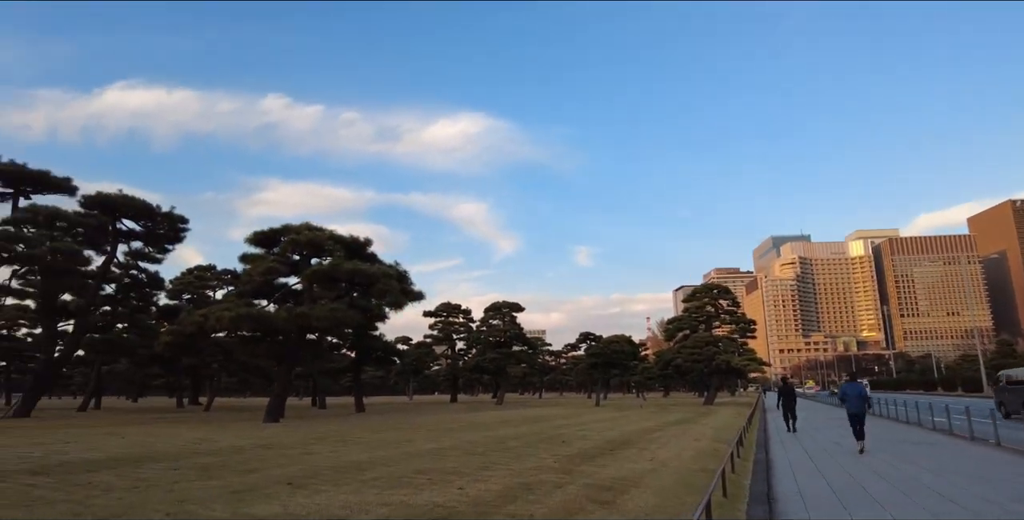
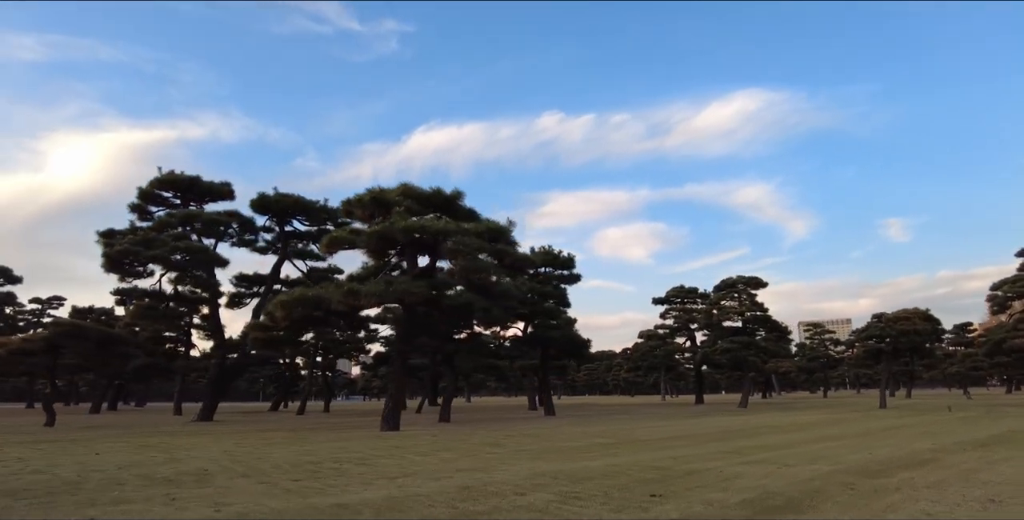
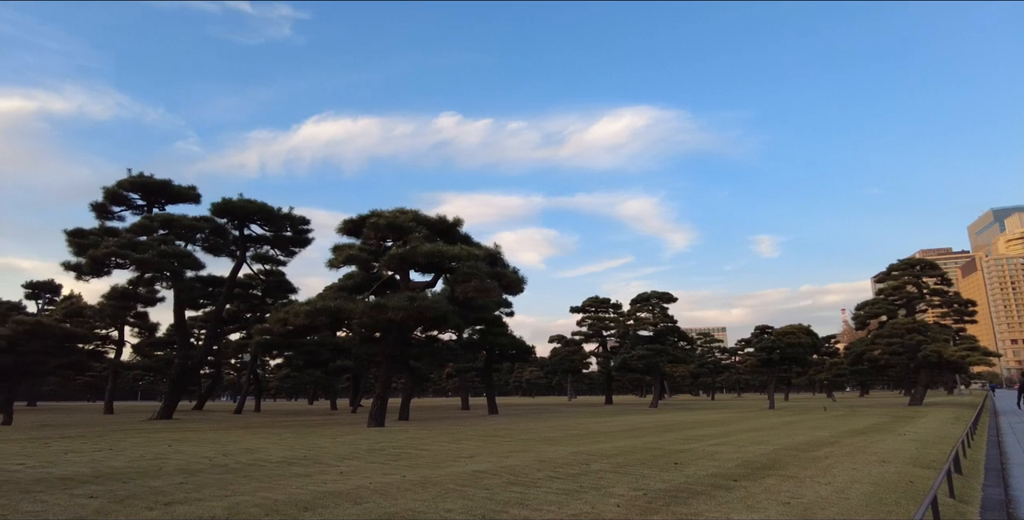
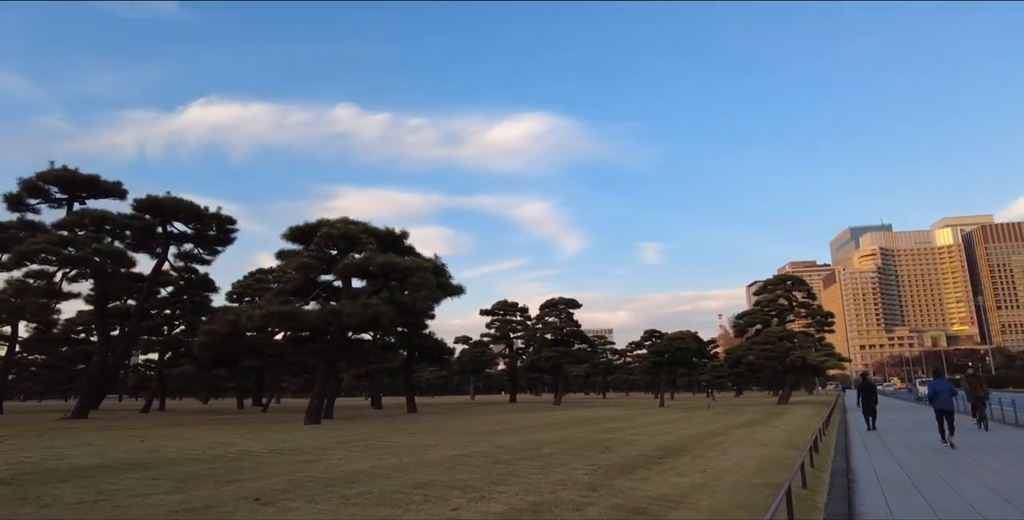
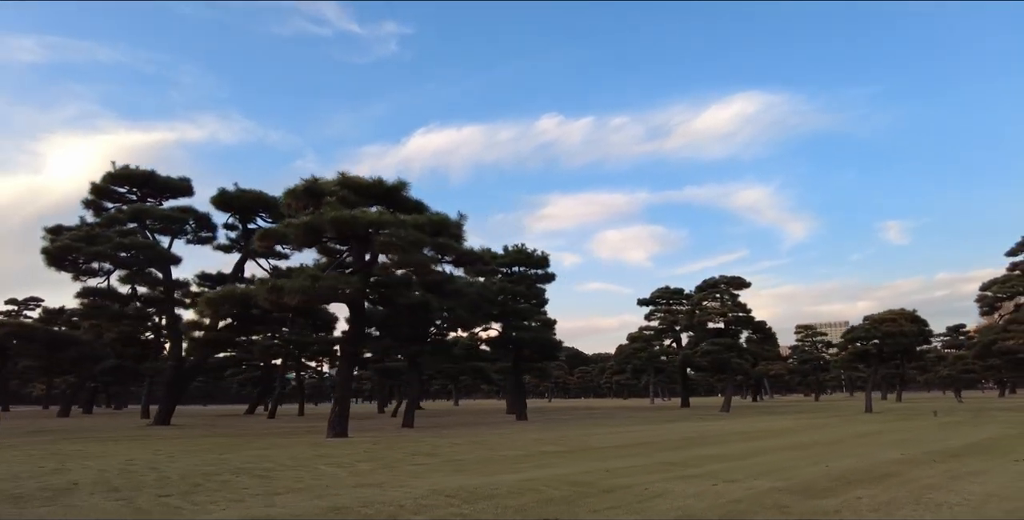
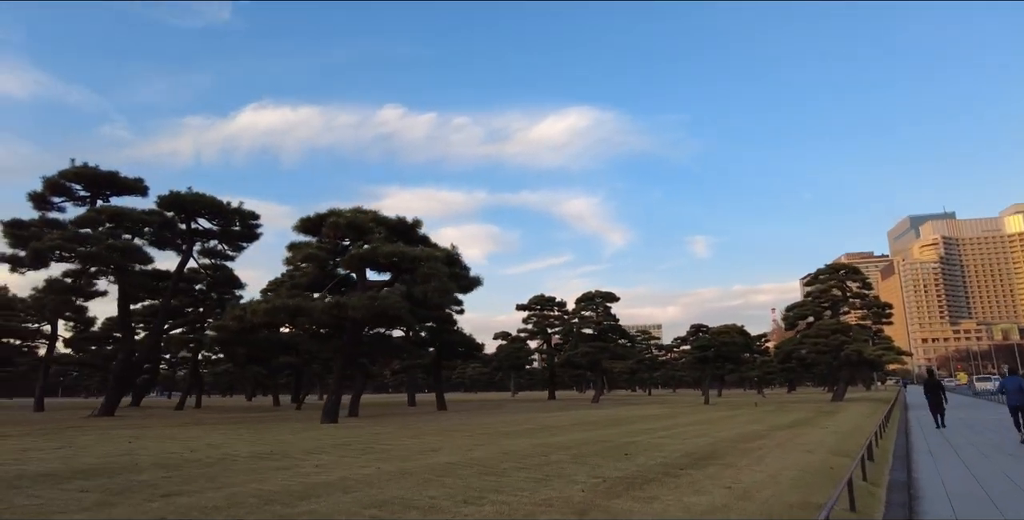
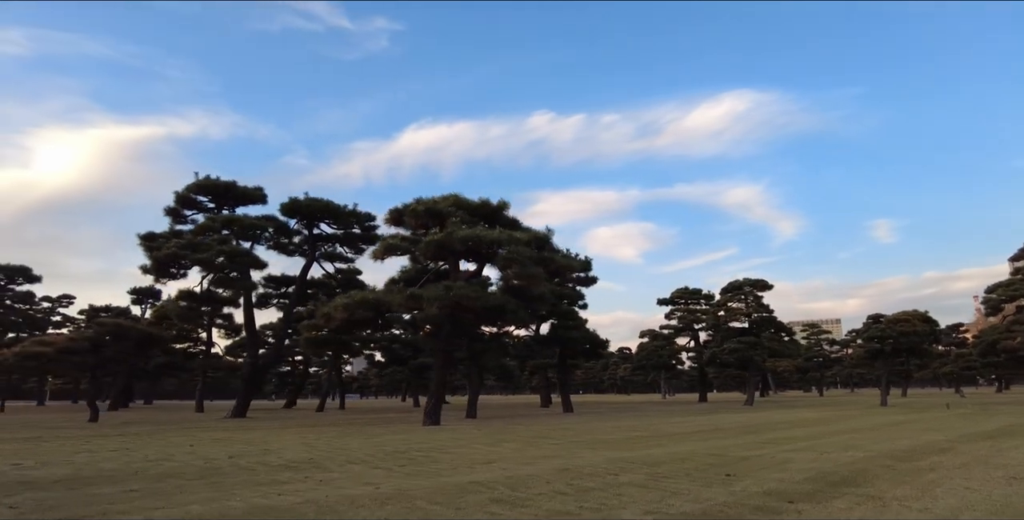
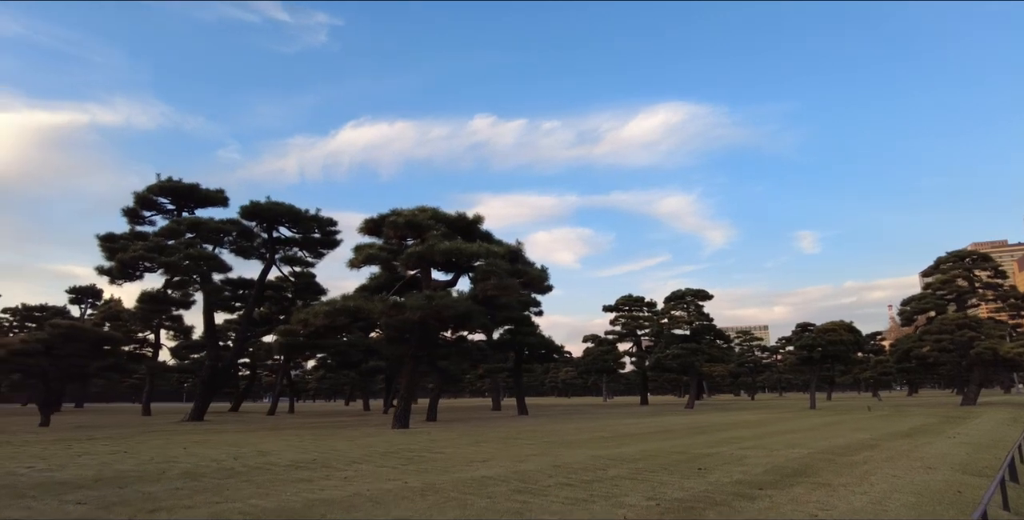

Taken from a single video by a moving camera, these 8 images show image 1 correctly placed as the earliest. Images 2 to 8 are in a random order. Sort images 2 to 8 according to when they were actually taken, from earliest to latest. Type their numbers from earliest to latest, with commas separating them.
4, 6, 3, 8, 7, 2, 5
